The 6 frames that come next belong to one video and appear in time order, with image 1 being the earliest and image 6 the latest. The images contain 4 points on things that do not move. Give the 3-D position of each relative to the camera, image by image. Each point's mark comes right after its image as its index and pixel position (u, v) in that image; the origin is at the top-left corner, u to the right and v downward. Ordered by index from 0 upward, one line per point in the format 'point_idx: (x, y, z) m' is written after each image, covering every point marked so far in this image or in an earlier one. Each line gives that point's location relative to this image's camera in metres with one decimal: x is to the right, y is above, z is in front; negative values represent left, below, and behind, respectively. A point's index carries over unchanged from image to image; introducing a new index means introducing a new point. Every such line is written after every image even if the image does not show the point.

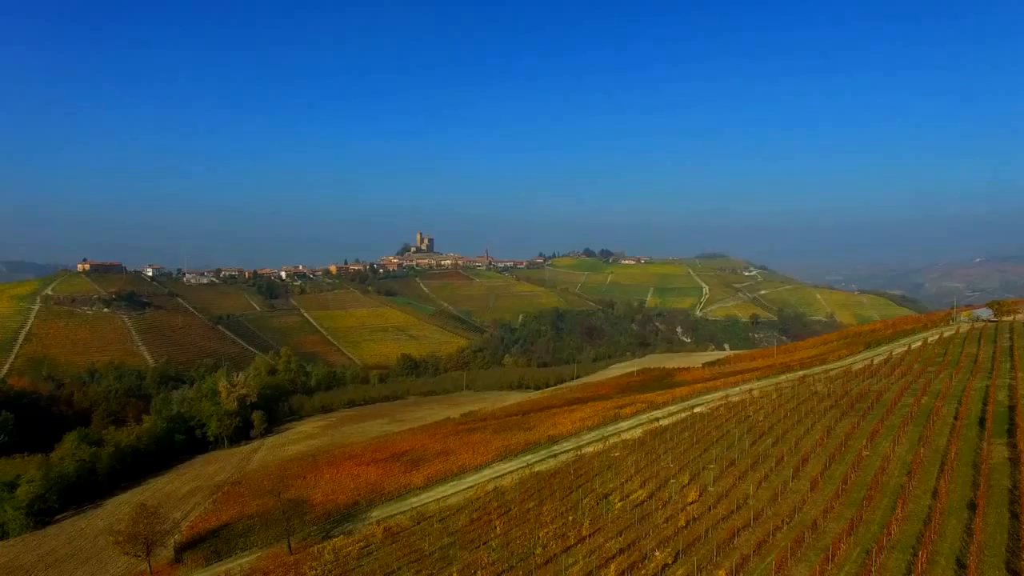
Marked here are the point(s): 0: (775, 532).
0: (+7.4, -6.7, +18.8) m
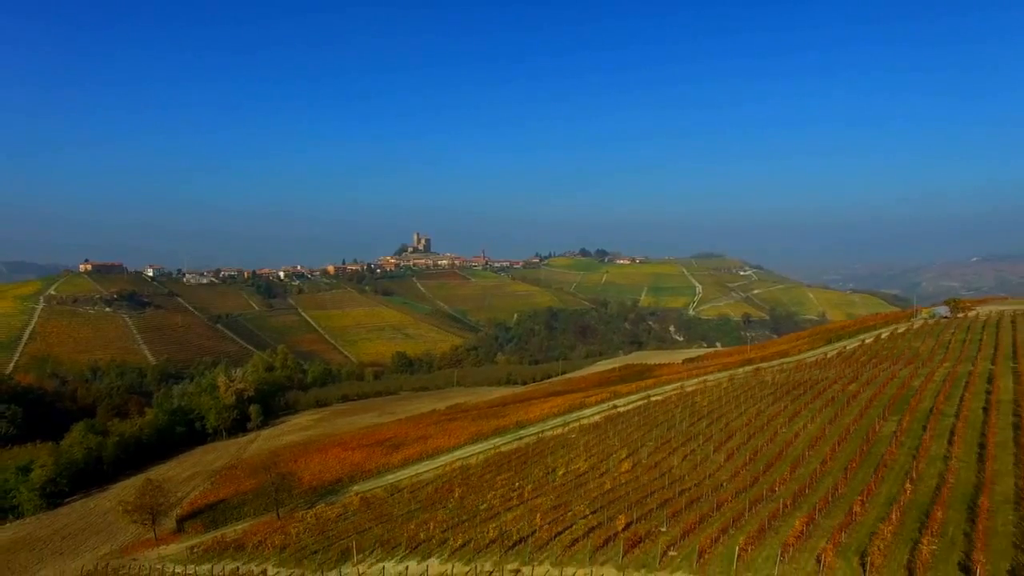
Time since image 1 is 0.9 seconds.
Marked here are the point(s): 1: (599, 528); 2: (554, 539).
0: (+5.7, -6.7, +22.4) m
1: (+2.4, -6.8, +19.0) m
2: (+1.0, -7.1, +18.9) m
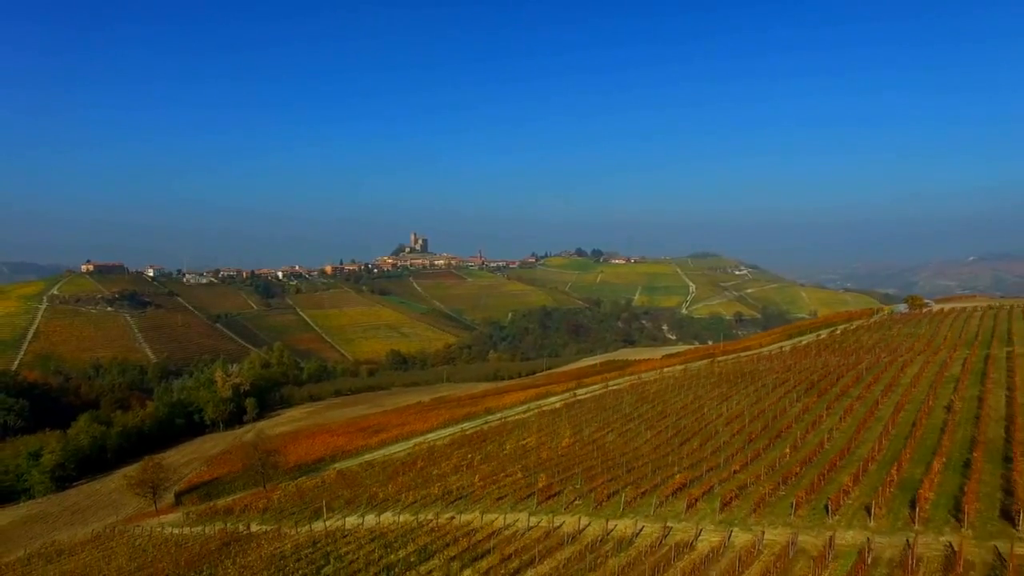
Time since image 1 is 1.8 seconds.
0: (+3.6, -6.5, +26.3) m
1: (+0.4, -6.7, +22.8) m
2: (-1.0, -7.0, +22.7) m
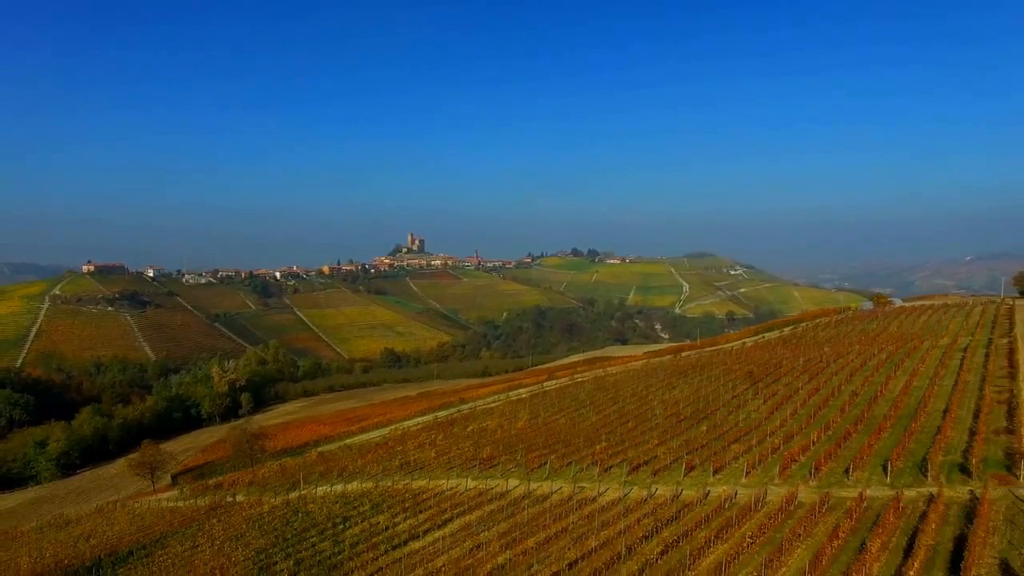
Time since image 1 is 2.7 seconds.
0: (+1.7, -6.5, +29.7) m
1: (-1.6, -6.6, +26.3) m
2: (-3.0, -6.9, +26.2) m
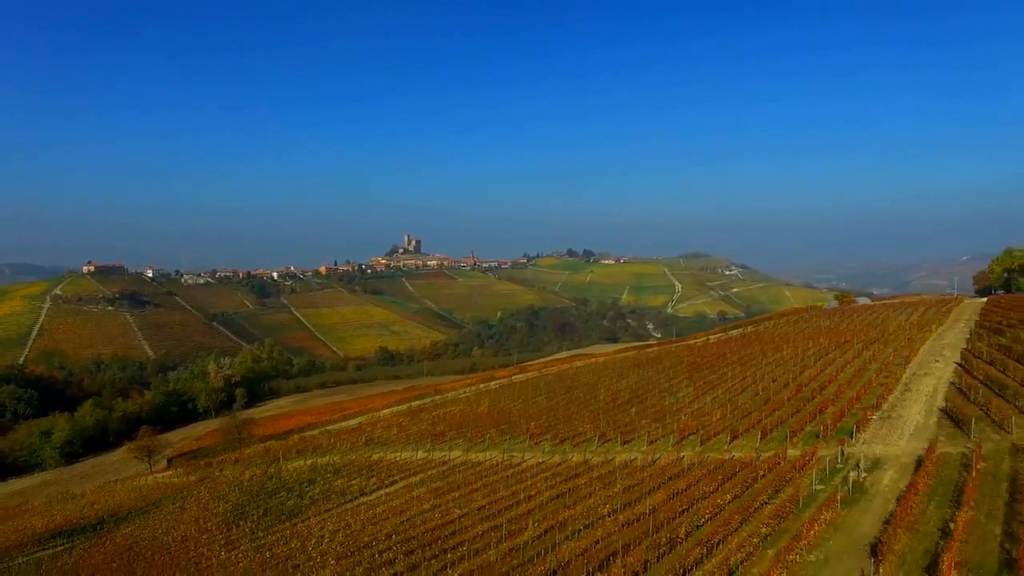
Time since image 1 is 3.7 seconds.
0: (-0.5, -6.4, +33.4) m
1: (-3.7, -6.6, +30.0) m
2: (-5.1, -6.8, +29.9) m
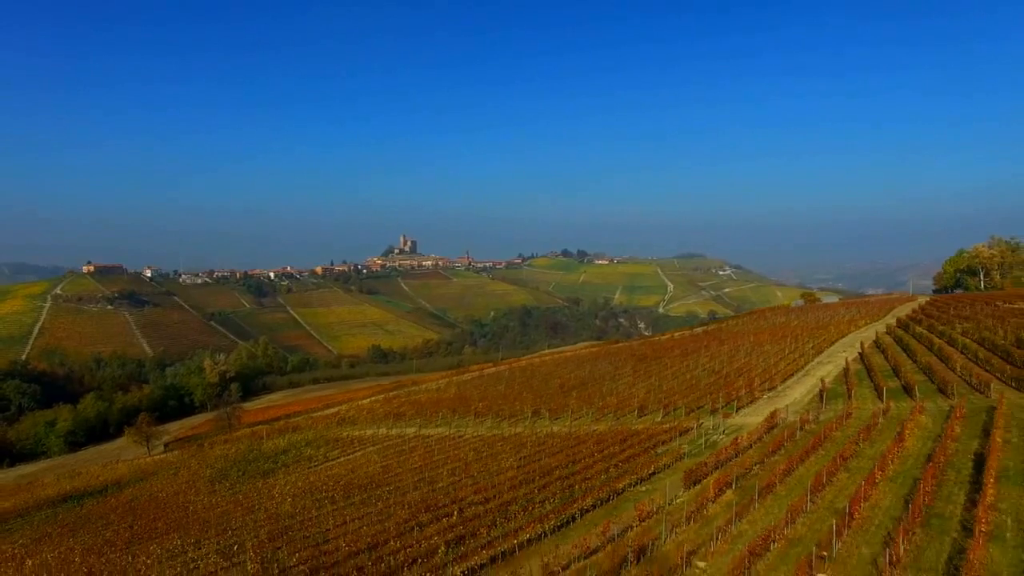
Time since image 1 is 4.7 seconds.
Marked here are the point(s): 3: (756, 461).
0: (-2.8, -6.3, +37.5) m
1: (-6.0, -6.5, +34.0) m
2: (-7.4, -6.8, +33.9) m
3: (+6.0, -4.2, +16.5) m
